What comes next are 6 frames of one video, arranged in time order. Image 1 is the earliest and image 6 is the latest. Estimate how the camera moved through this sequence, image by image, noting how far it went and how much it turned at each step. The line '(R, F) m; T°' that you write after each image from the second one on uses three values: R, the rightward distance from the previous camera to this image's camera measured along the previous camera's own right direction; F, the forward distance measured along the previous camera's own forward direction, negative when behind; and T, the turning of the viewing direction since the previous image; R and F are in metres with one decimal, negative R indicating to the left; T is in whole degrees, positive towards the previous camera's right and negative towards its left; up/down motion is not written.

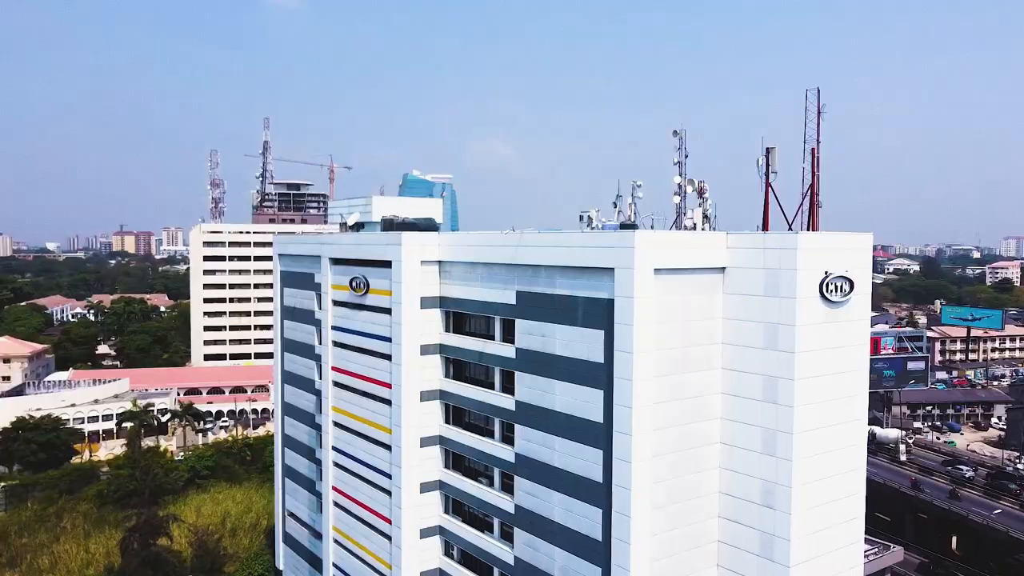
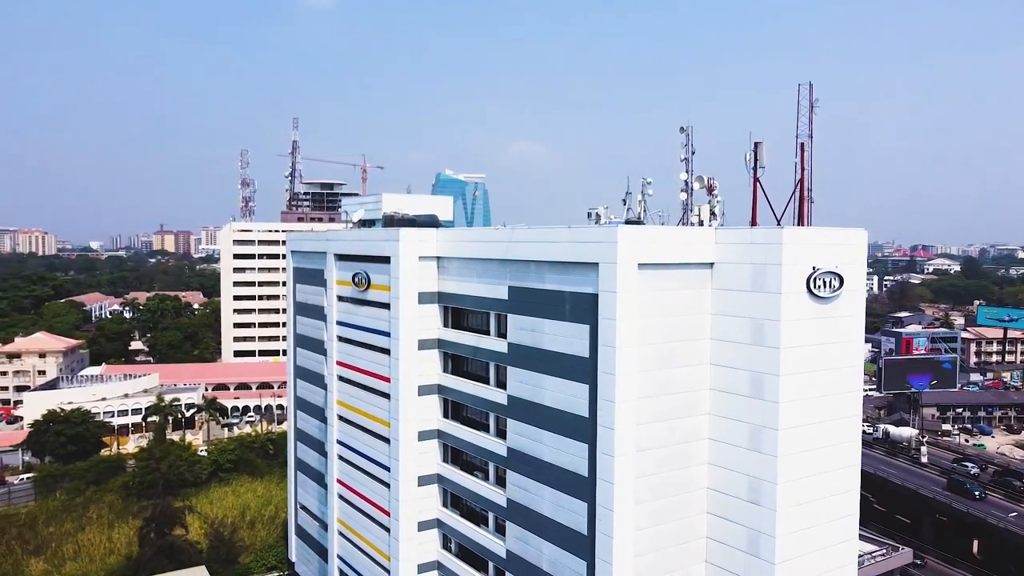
(+1.1, -0.1) m; -2°
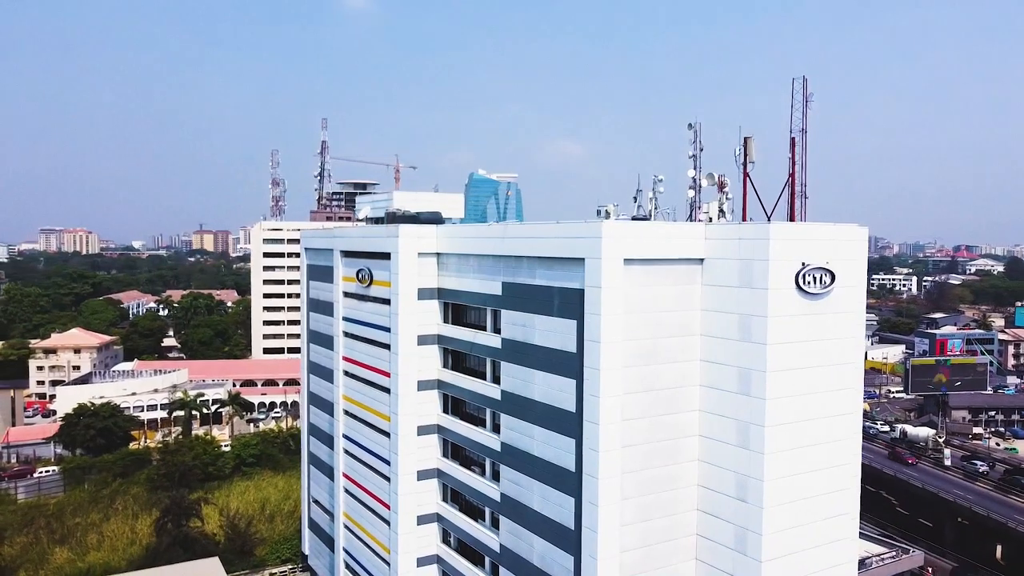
(+1.1, -0.1) m; -2°
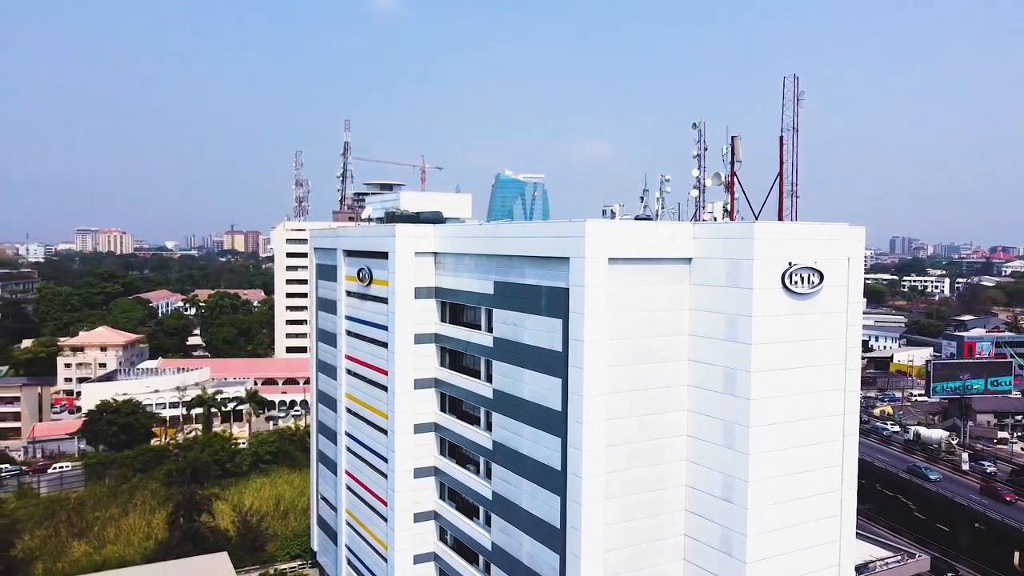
(+0.9, -0.1) m; -2°
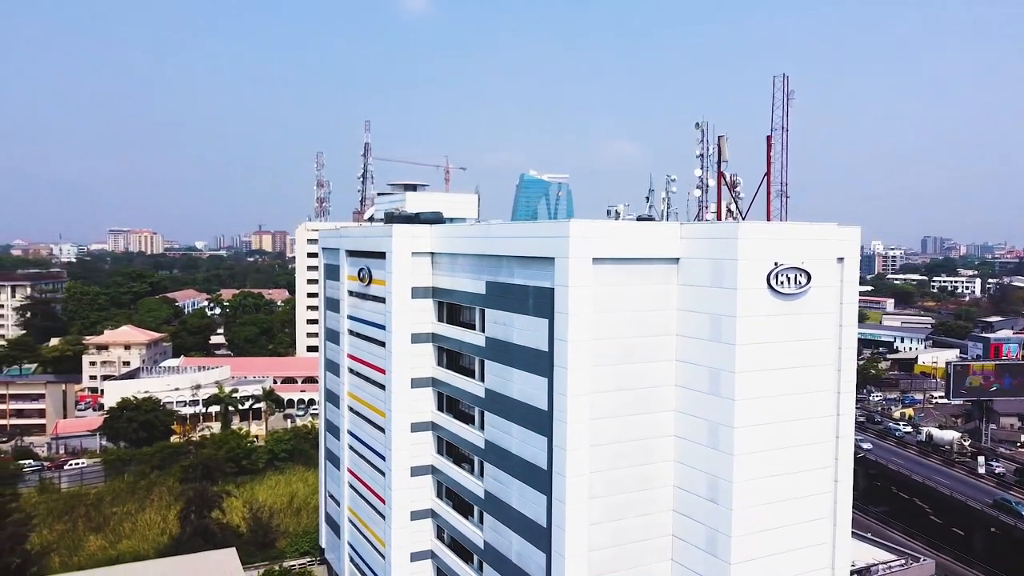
(+0.9, -0.1) m; -2°
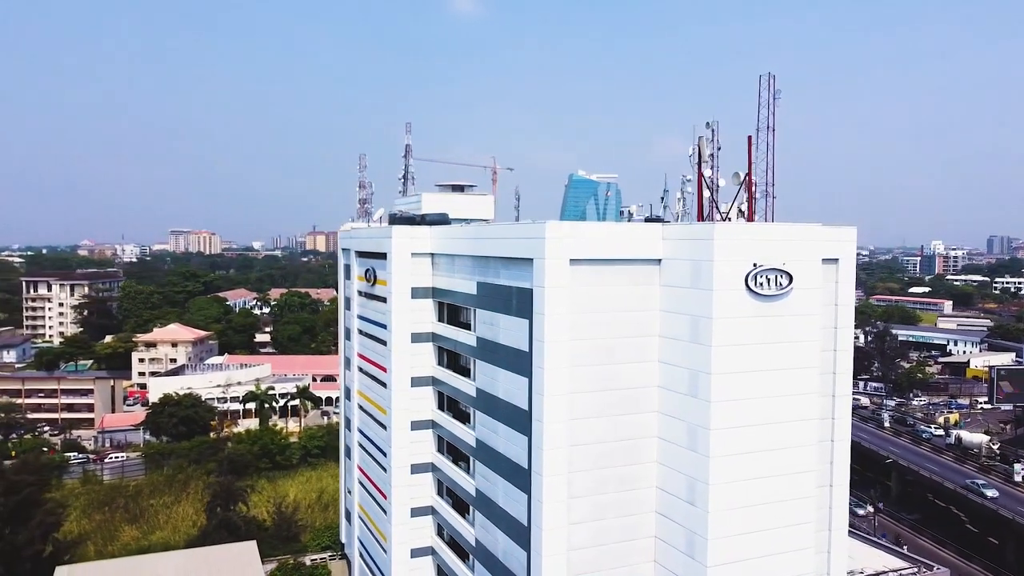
(+1.6, -0.2) m; -3°
